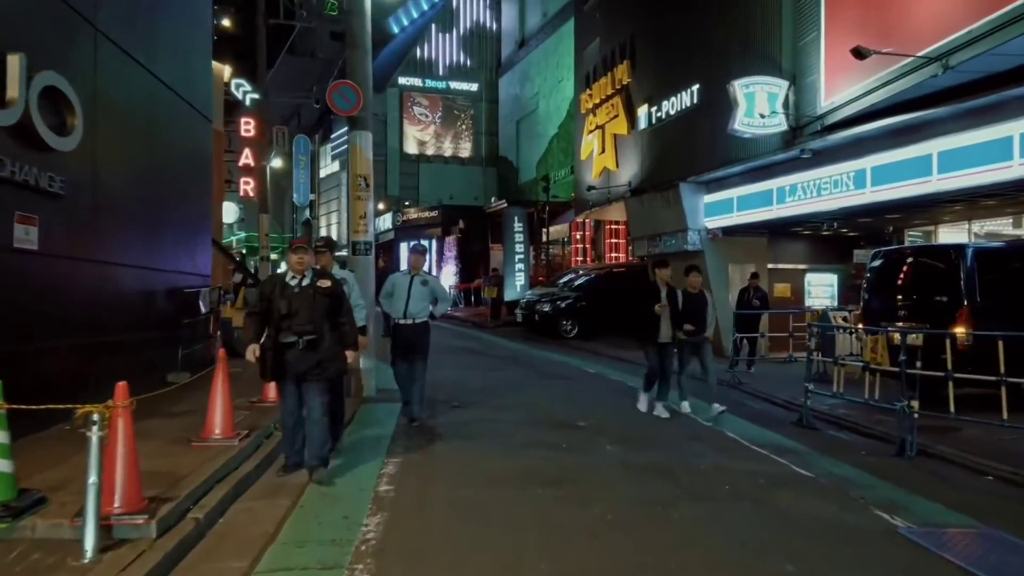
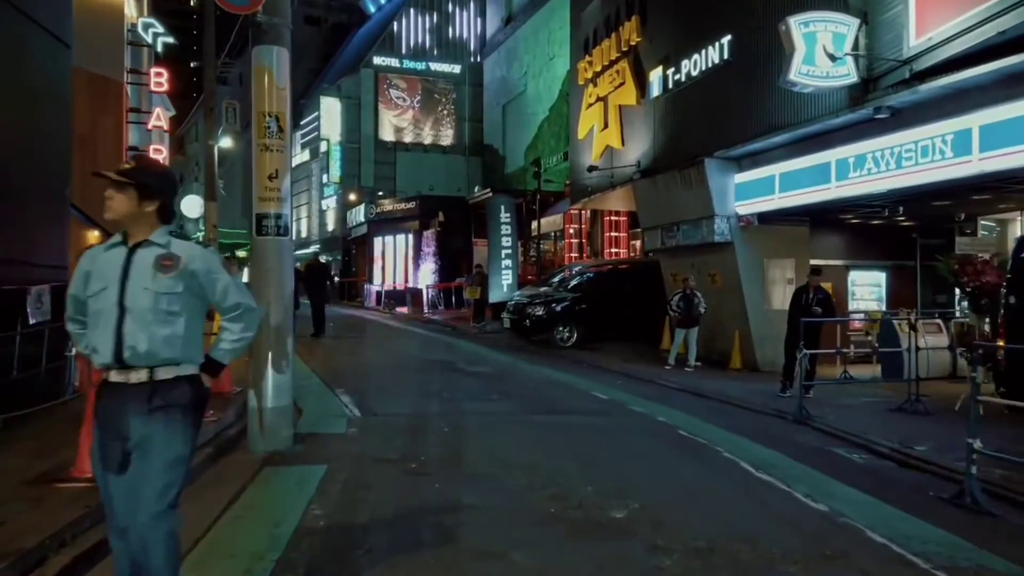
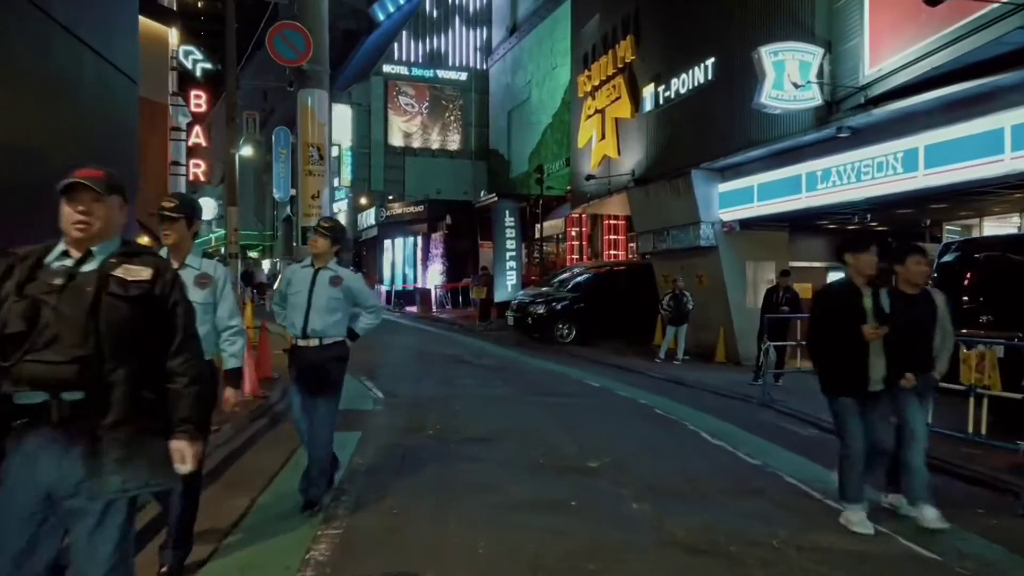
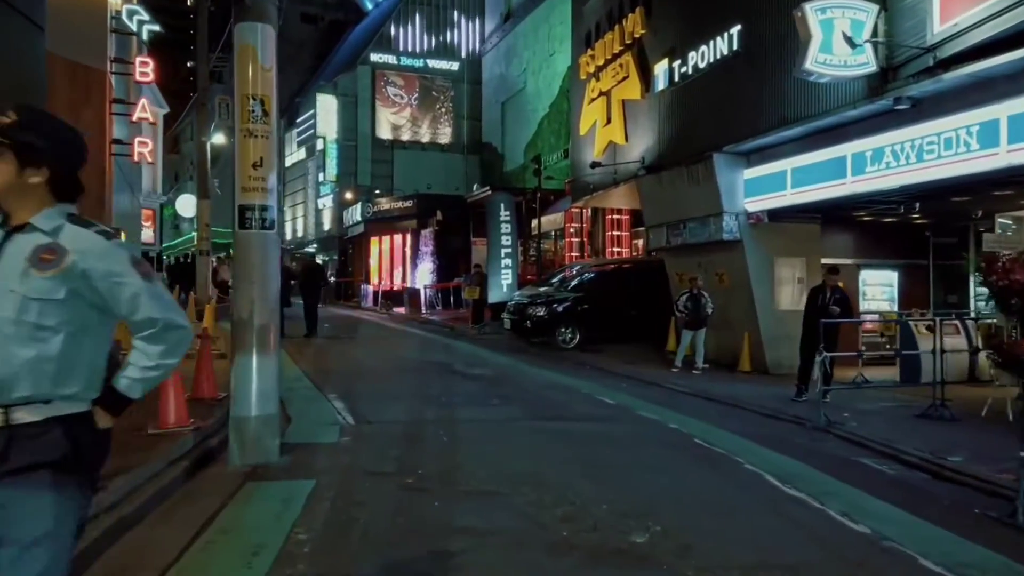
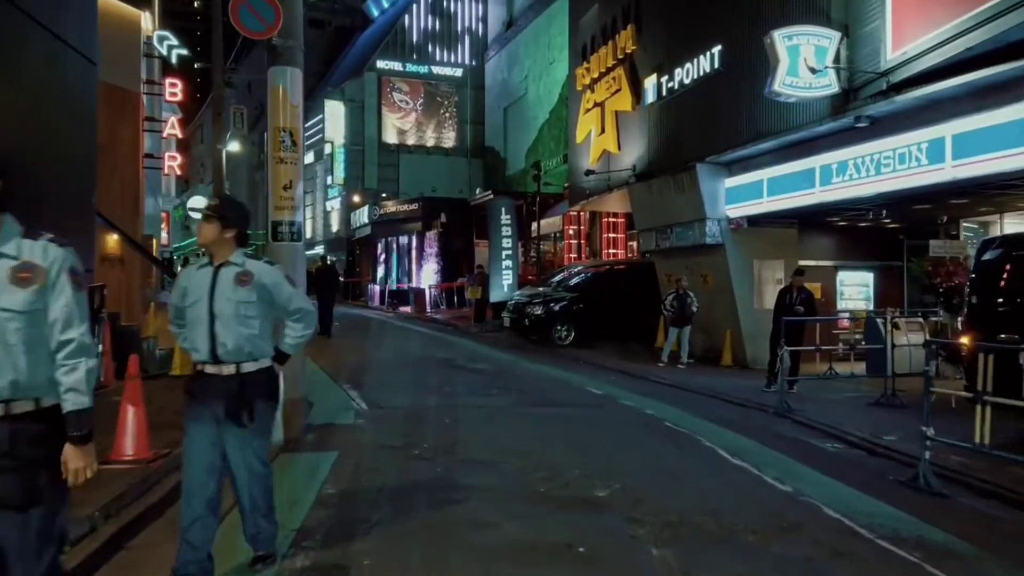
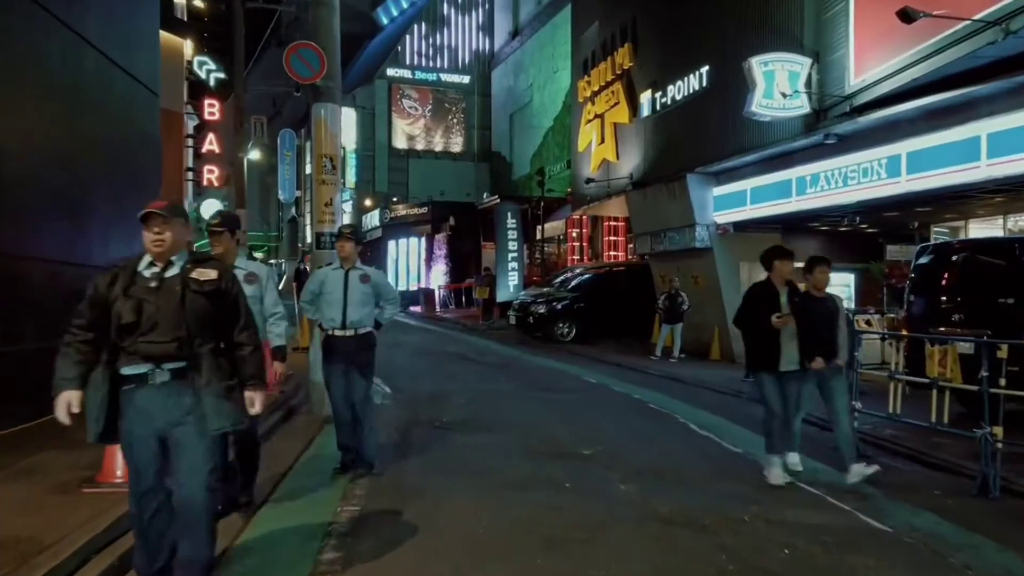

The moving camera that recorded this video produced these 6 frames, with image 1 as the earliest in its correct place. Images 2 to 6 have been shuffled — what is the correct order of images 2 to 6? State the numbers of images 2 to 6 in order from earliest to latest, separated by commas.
6, 3, 5, 2, 4
